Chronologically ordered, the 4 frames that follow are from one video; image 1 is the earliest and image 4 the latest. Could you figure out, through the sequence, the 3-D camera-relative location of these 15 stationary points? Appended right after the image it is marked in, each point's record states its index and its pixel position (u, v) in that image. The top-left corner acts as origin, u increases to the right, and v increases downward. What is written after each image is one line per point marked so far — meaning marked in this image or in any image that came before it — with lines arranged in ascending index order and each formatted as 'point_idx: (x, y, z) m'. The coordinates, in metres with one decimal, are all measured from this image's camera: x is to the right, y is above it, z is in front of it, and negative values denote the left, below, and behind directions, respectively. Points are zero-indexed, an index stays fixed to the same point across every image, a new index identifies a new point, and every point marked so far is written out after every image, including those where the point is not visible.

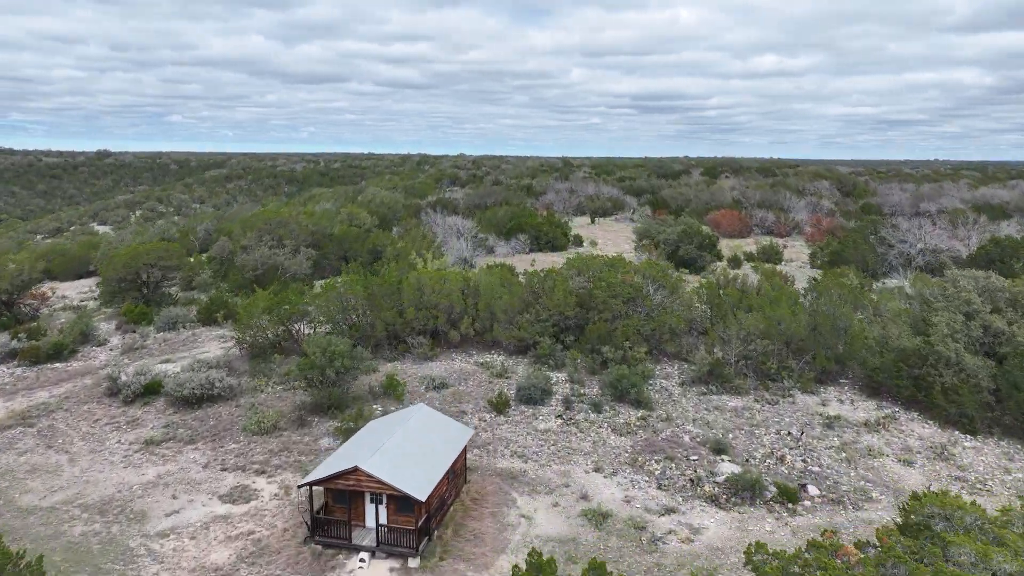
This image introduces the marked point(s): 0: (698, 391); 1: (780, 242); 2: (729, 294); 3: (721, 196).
0: (+1.6, -0.9, +6.0) m
1: (+5.2, +0.9, +13.7) m
2: (+2.2, -0.1, +7.2) m
3: (+5.5, +2.4, +18.7) m
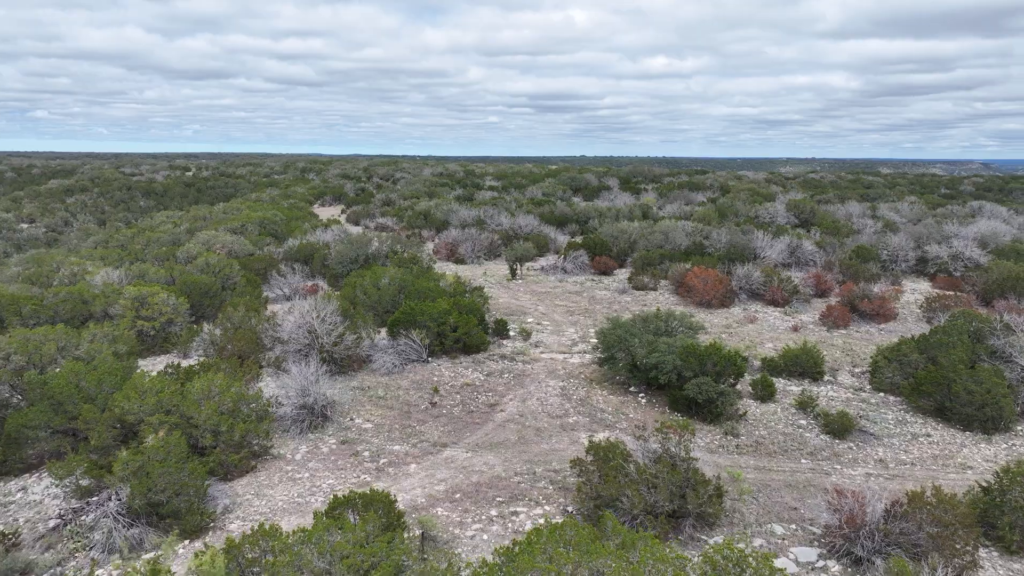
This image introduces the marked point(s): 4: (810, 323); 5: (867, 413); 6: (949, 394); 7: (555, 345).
0: (+1.3, -2.3, +1.4) m
1: (+3.8, -0.5, +9.6) m
2: (+1.7, -1.5, +2.7) m
3: (+3.4, +1.1, +14.5) m
4: (+4.1, -0.5, +9.8) m
5: (+3.3, -1.2, +6.6) m
6: (+3.9, -0.9, +6.3) m
7: (+0.5, -0.7, +8.9) m
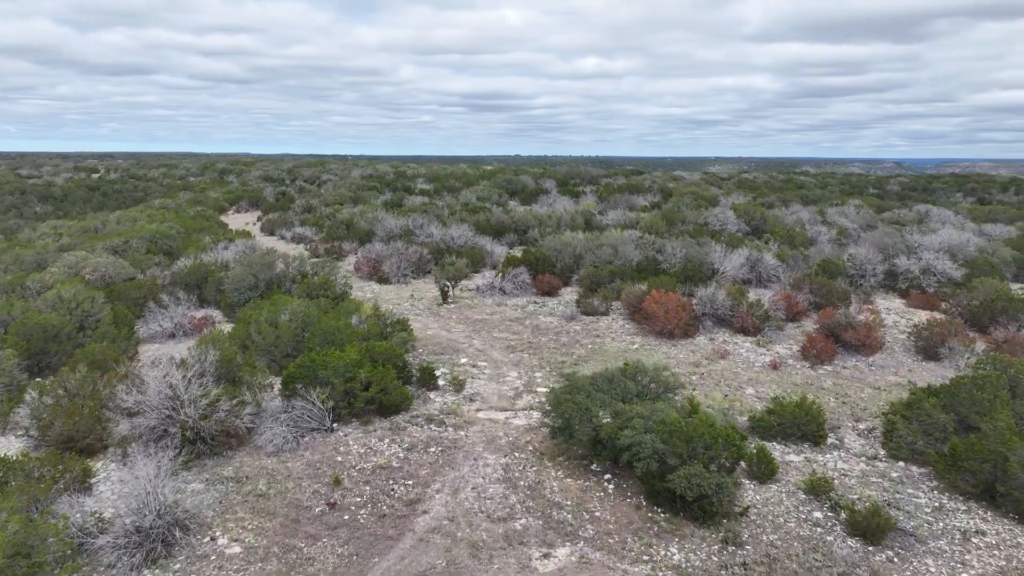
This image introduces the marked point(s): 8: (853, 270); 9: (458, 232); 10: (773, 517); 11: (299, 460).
0: (+1.3, -2.7, -0.2) m
1: (+3.0, -0.9, +8.2) m
2: (+1.6, -1.9, +1.2) m
3: (+2.1, +0.7, +13.1) m
4: (+3.3, -0.8, +8.4) m
5: (+2.8, -1.5, +5.1) m
6: (+3.4, -1.3, +5.0) m
7: (-0.2, -1.1, +7.2) m
8: (+5.9, +0.3, +12.3) m
9: (-1.2, +1.3, +16.2) m
10: (+1.8, -1.6, +4.8) m
11: (-1.8, -1.4, +5.9) m
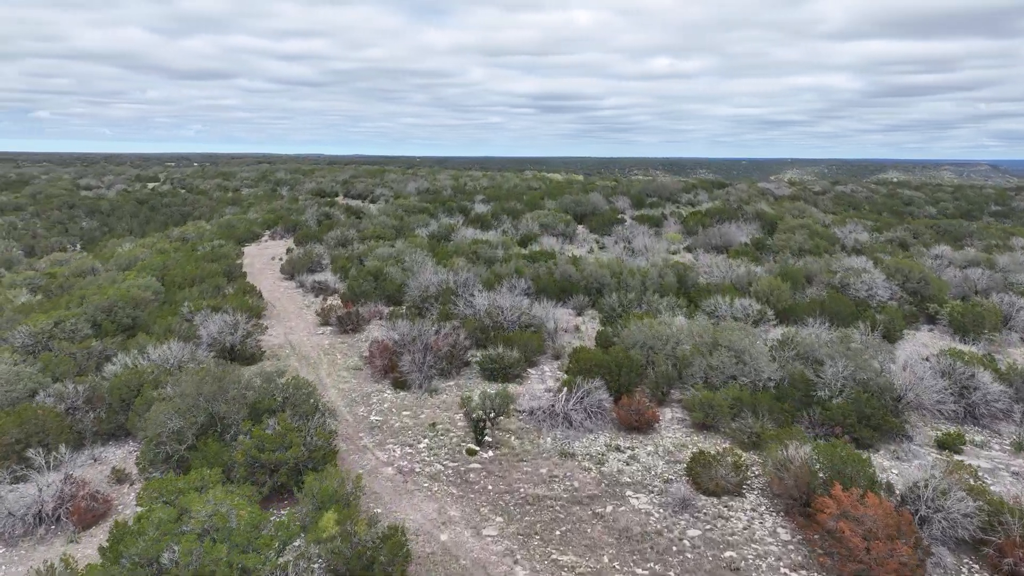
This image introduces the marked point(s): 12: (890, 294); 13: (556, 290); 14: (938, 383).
0: (+0.9, -4.2, -4.4) m
1: (+3.4, -2.4, +3.8) m
2: (+1.3, -3.4, -3.1) m
3: (+3.0, -0.8, +8.7) m
4: (+3.8, -2.4, +4.0) m
5: (+2.9, -3.0, +0.8) m
6: (+3.5, -2.8, +0.5) m
7: (+0.2, -2.6, +3.1) m
8: (+6.7, -1.3, +7.6) m
9: (0.0, -0.2, +12.2) m
10: (+1.9, -3.1, +0.6) m
11: (-1.6, -2.8, +1.9) m
12: (+6.9, -0.1, +12.8) m
13: (+0.8, 0.0, +13.5) m
14: (+4.8, -1.0, +8.0) m
